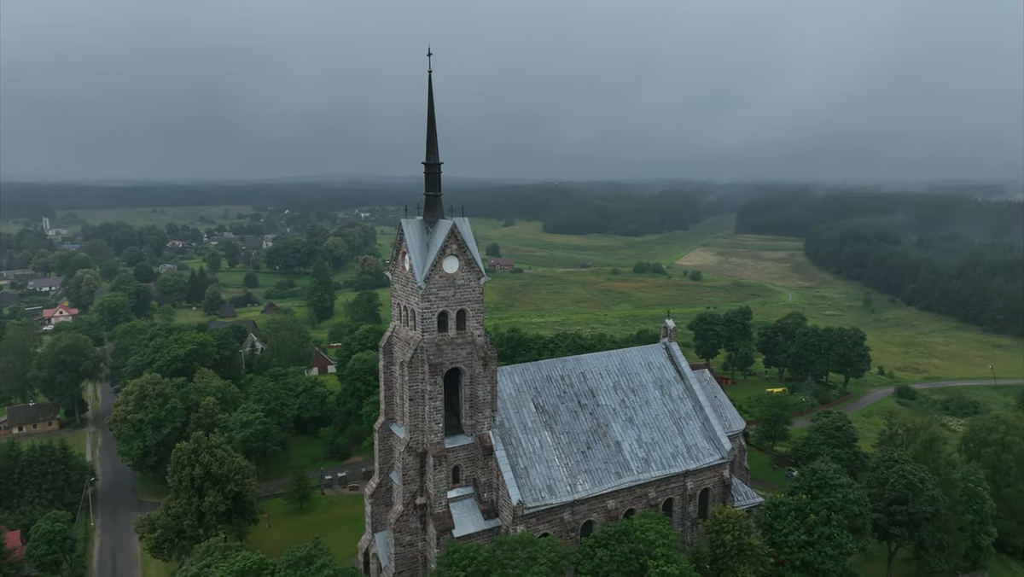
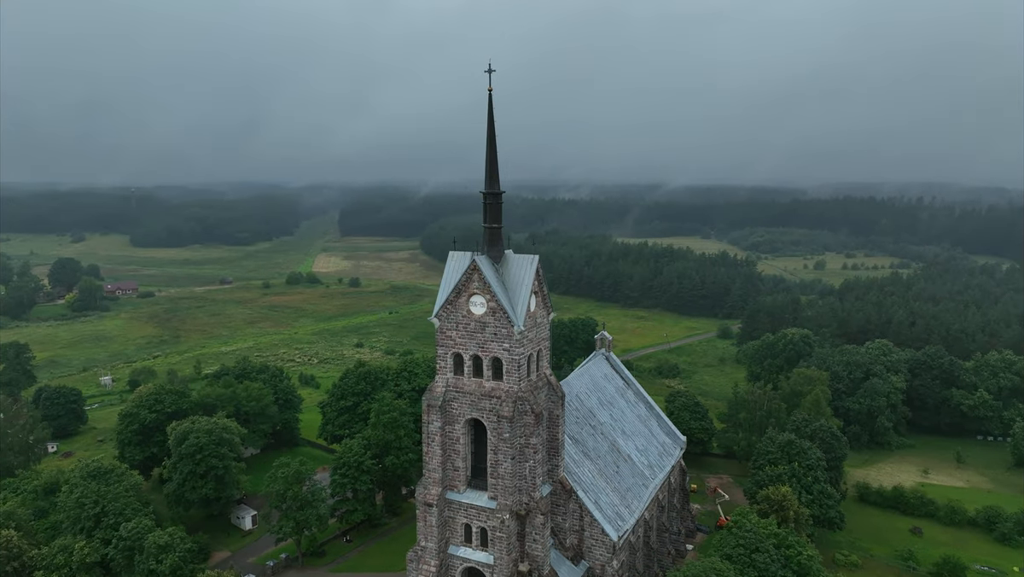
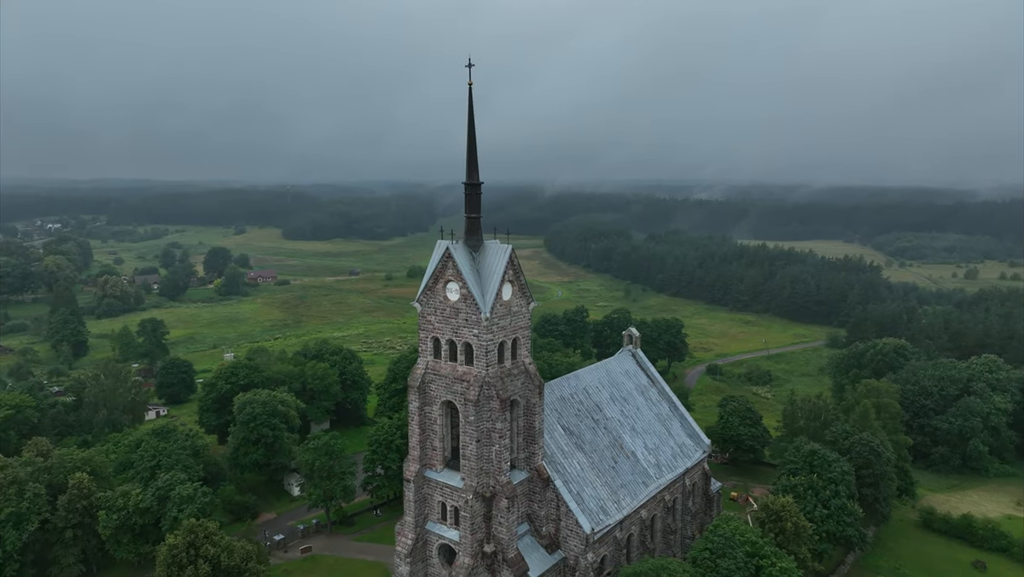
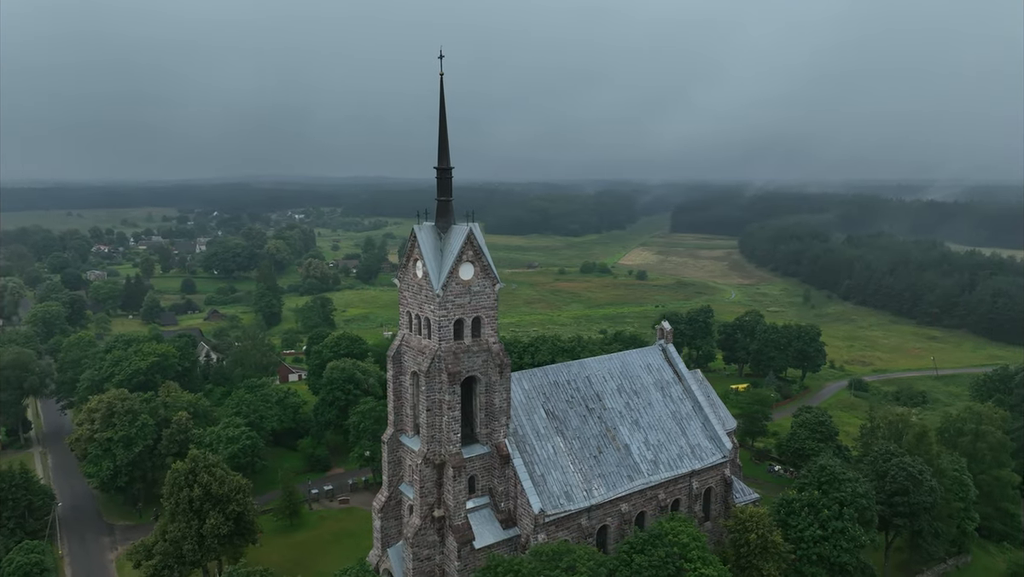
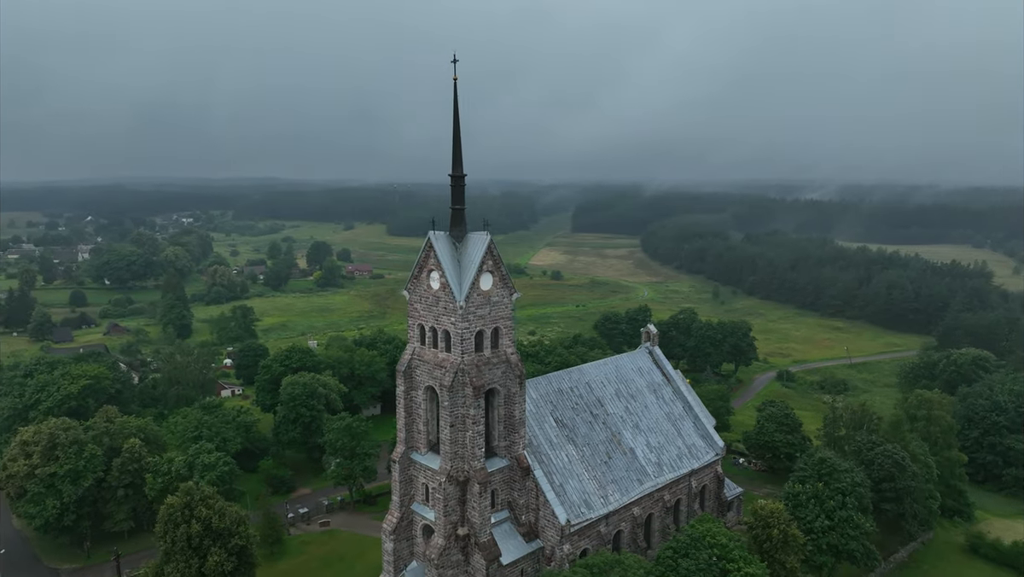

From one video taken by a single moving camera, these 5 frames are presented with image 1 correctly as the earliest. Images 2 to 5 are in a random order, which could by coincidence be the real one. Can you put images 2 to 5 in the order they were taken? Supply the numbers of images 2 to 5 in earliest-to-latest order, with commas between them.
4, 5, 3, 2
